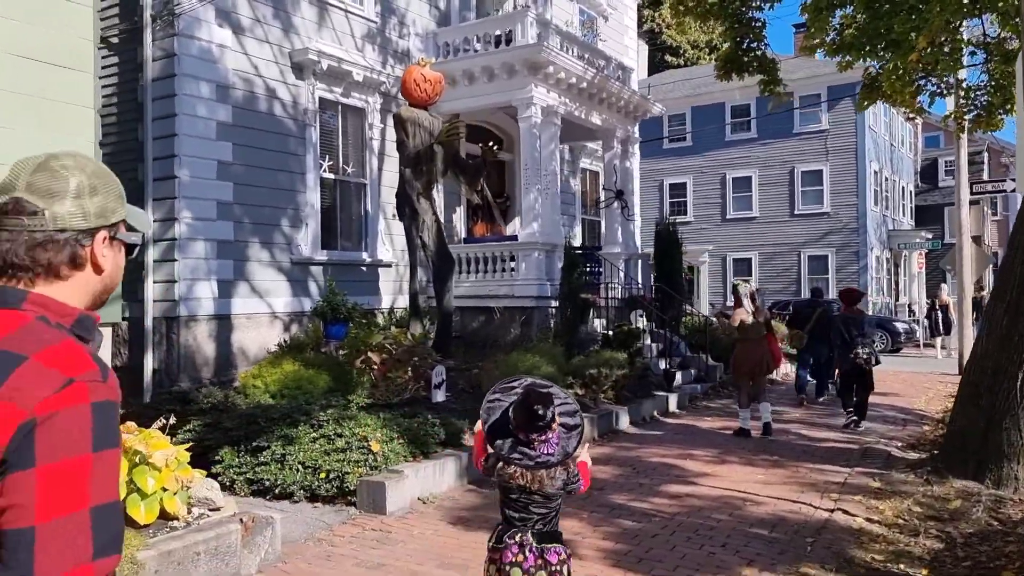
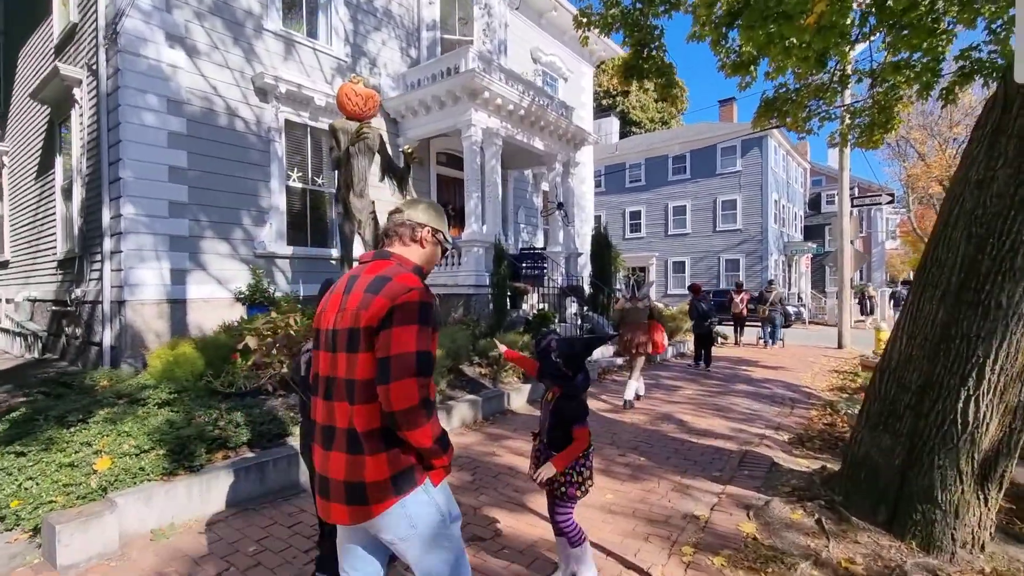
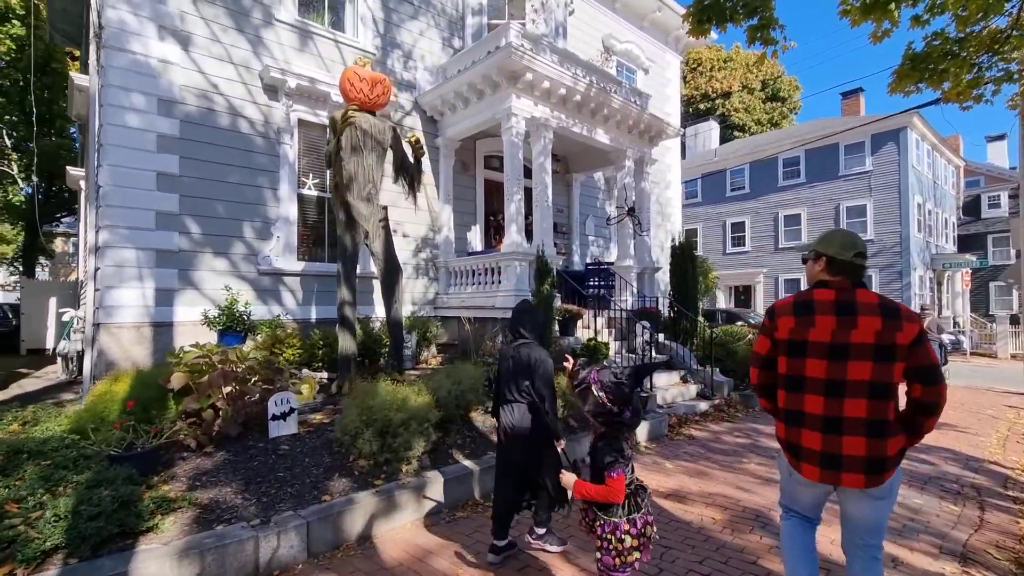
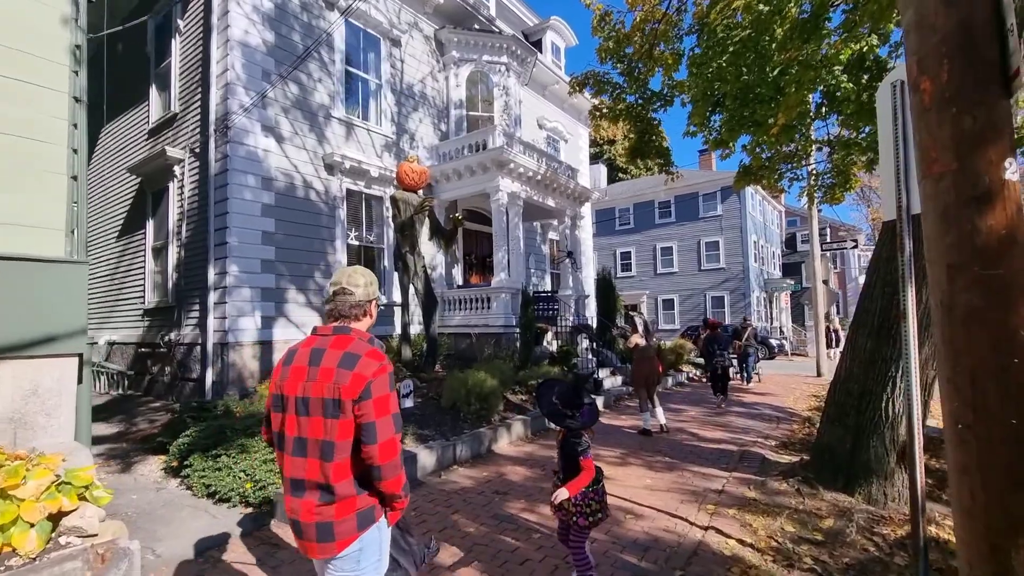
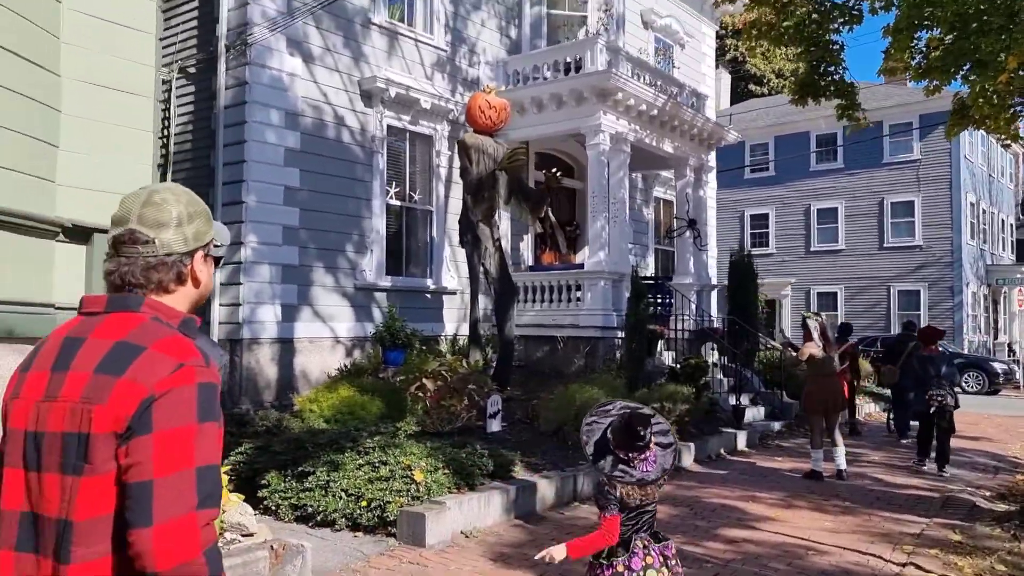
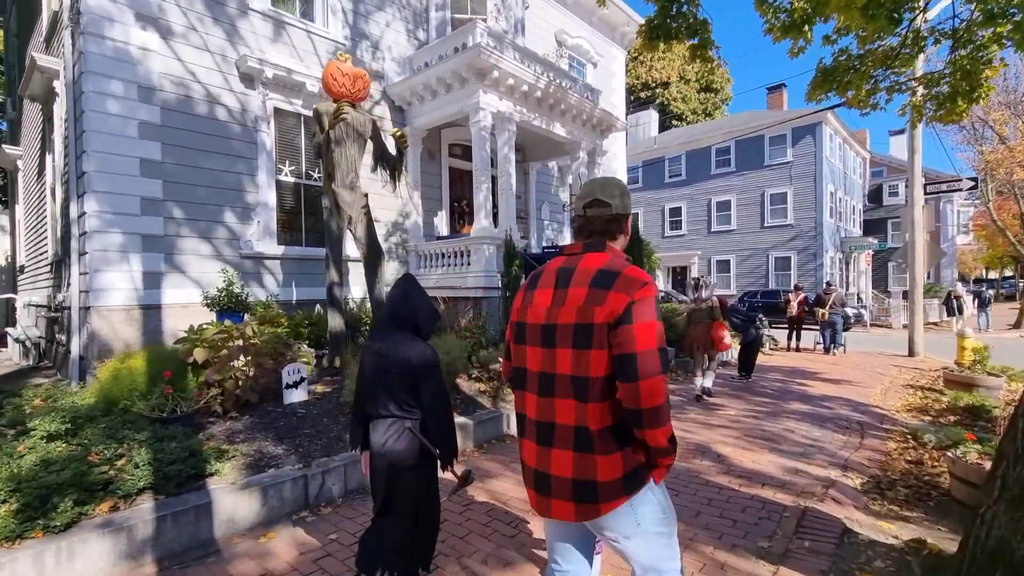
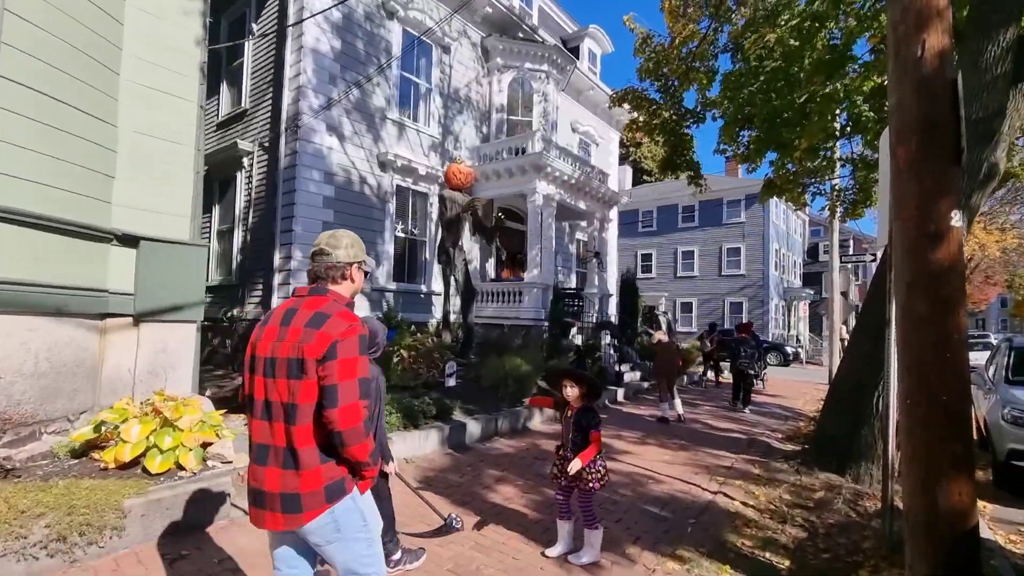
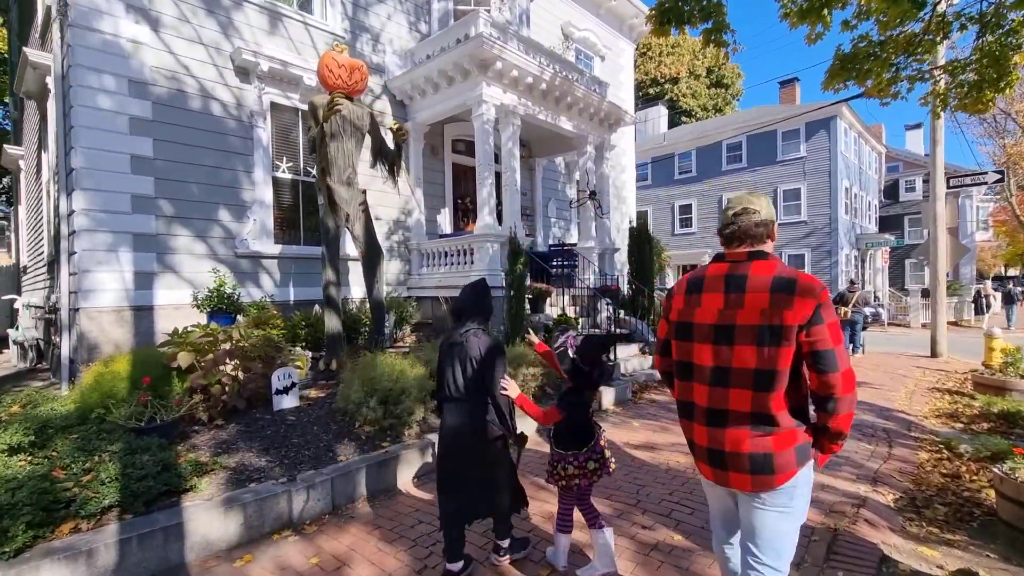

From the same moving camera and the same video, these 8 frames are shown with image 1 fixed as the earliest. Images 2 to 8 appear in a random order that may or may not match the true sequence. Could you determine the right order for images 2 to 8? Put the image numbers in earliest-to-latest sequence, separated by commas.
5, 7, 4, 2, 6, 8, 3
